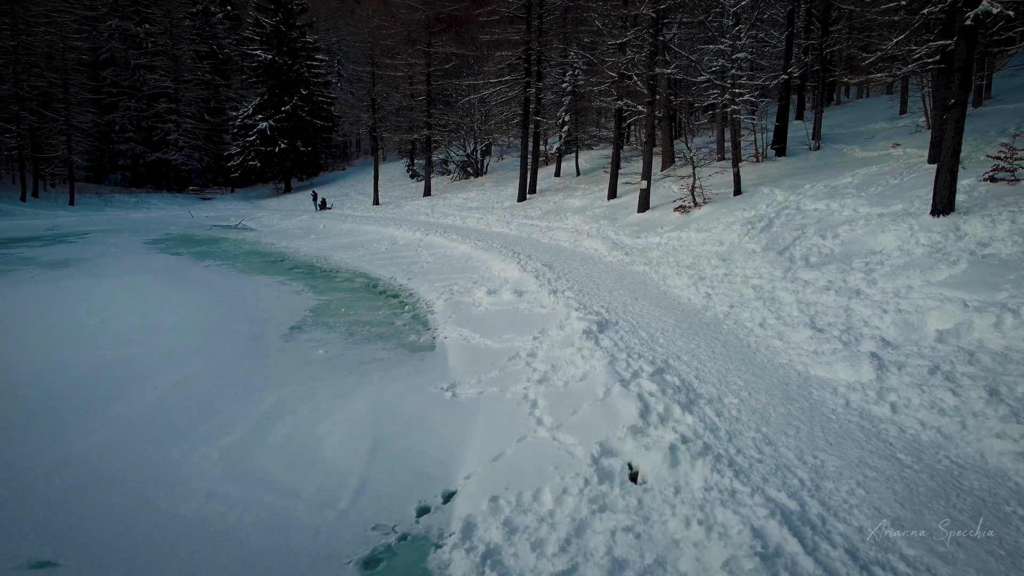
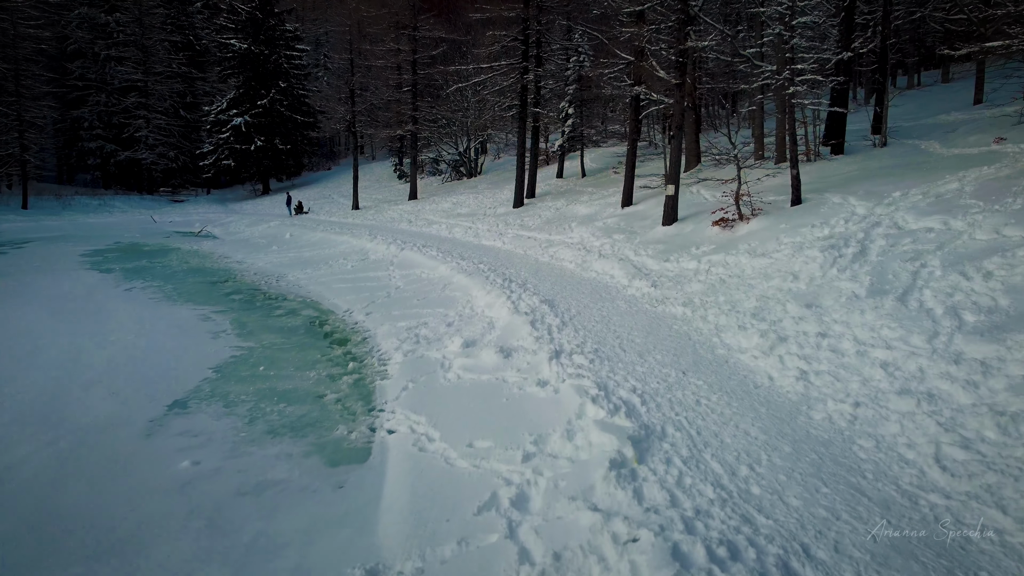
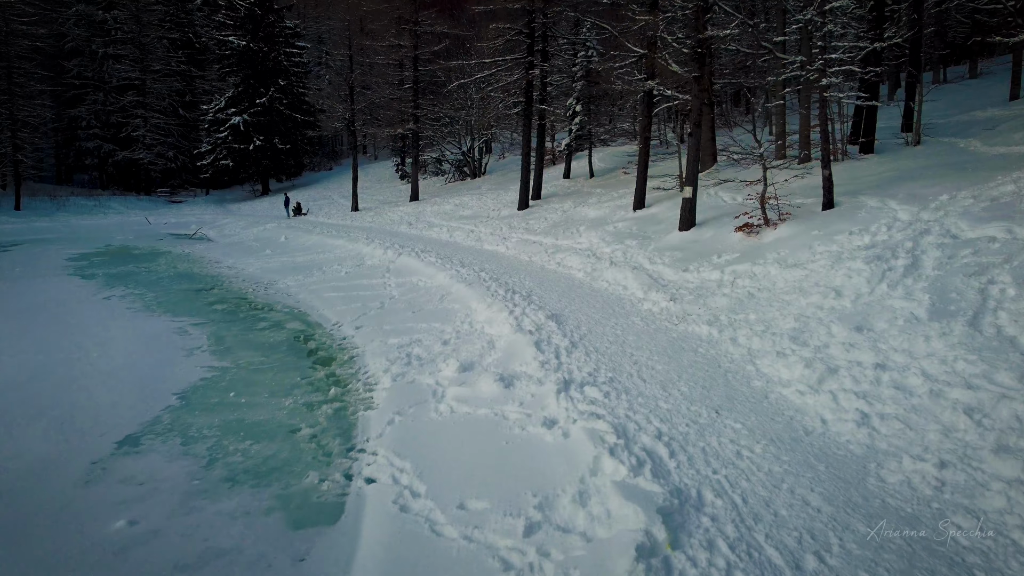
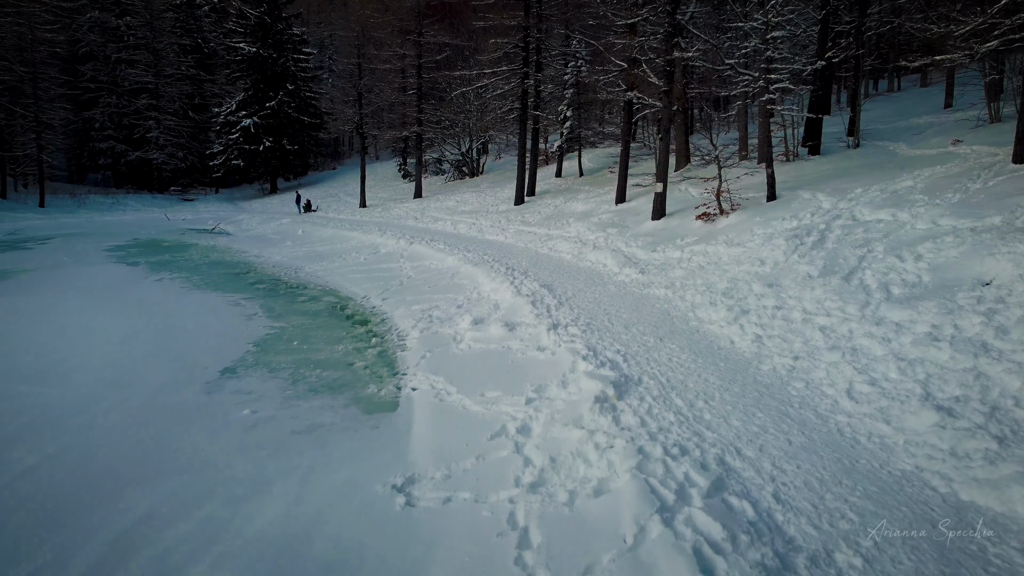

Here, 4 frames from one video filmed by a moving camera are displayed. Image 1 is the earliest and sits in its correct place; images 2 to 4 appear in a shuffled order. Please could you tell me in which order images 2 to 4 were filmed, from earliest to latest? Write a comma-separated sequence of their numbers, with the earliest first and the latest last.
4, 2, 3
